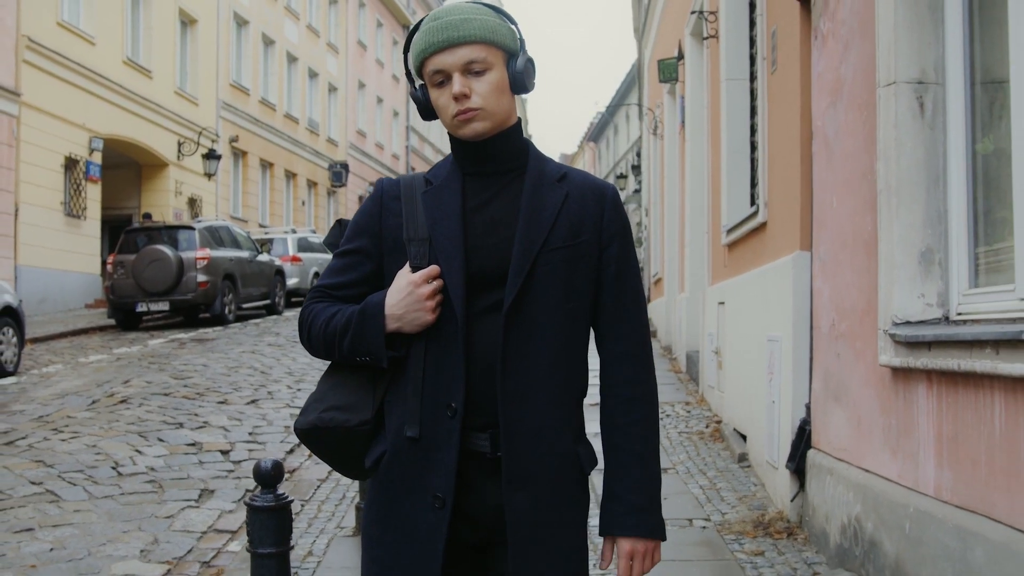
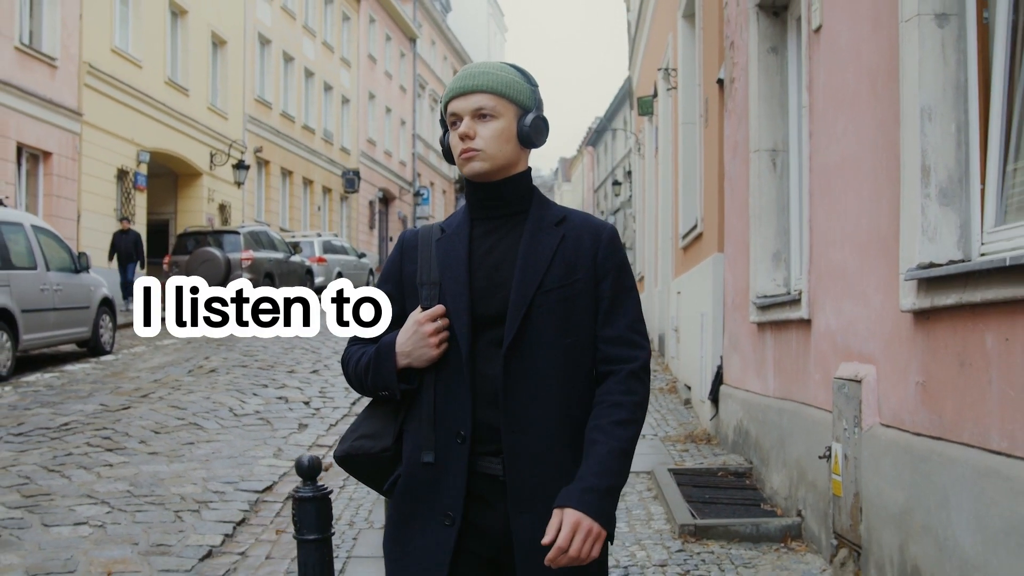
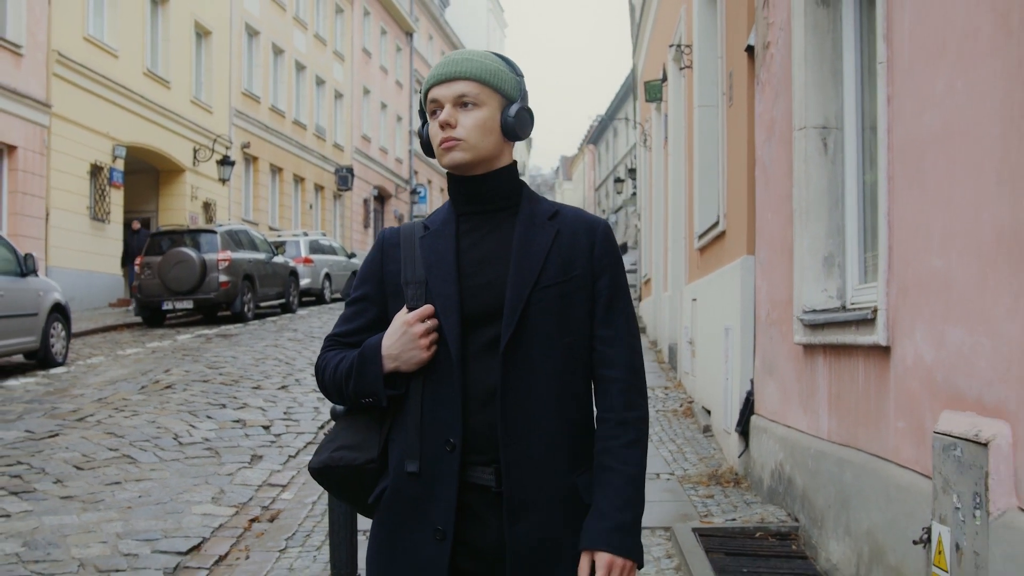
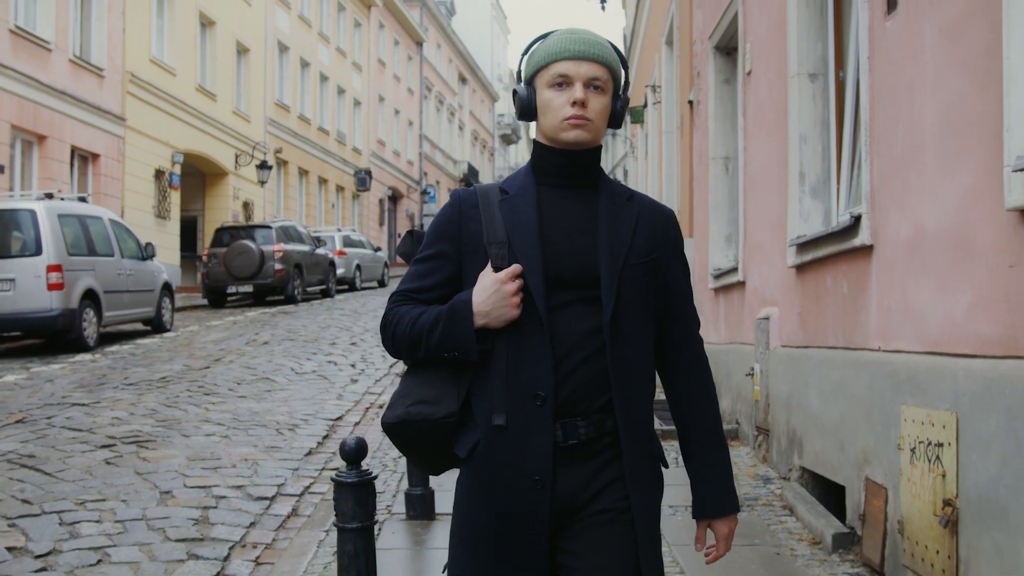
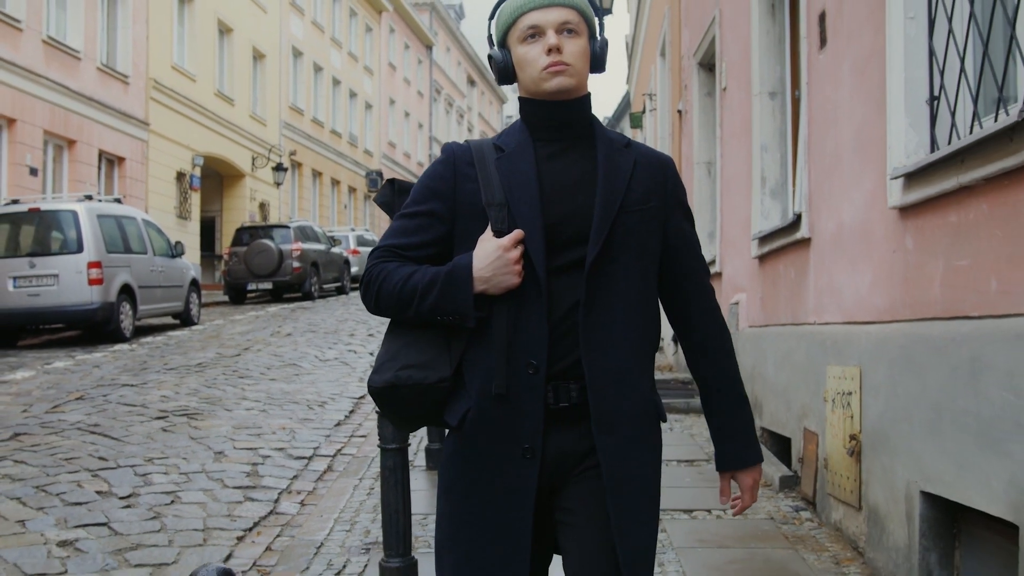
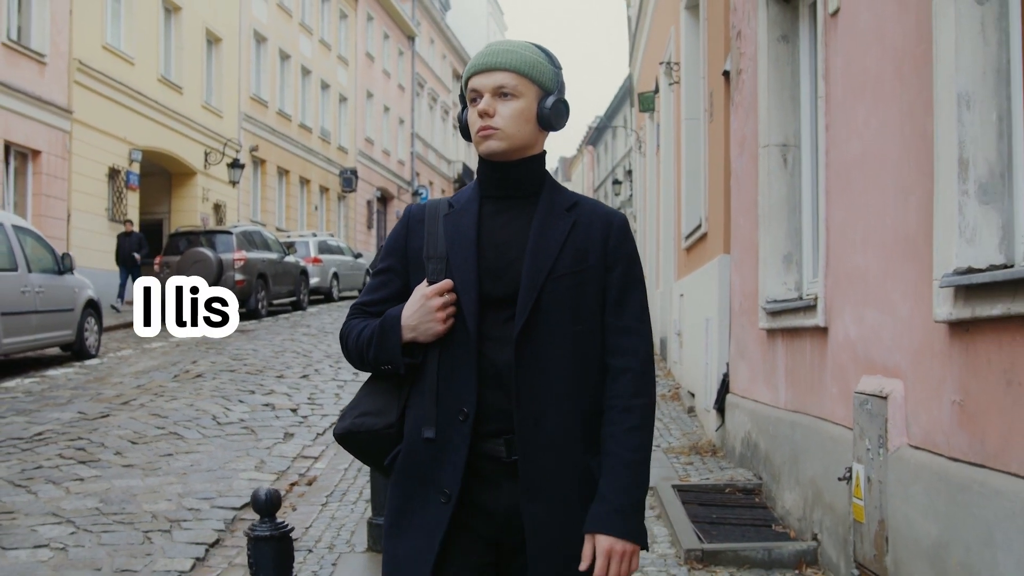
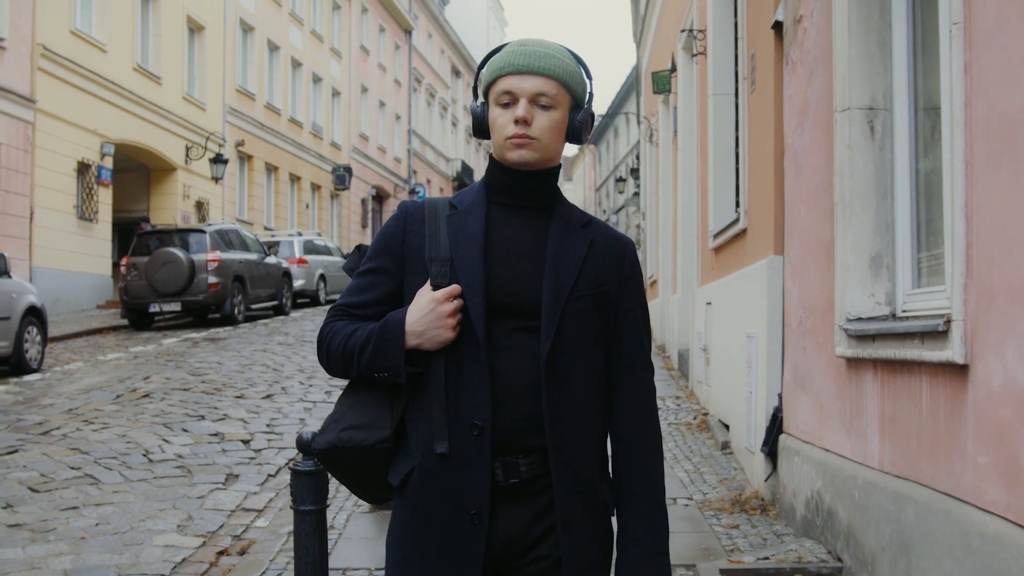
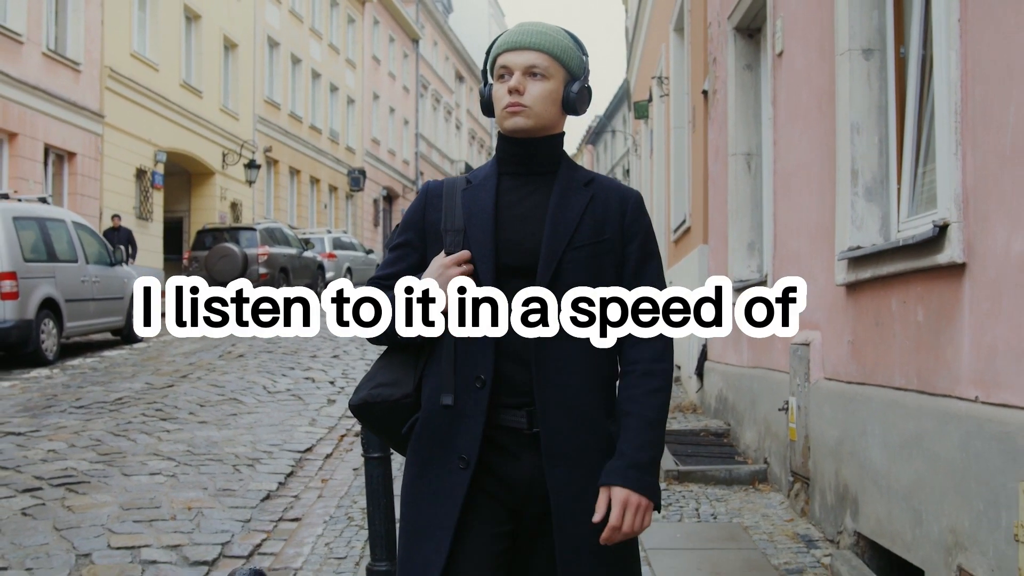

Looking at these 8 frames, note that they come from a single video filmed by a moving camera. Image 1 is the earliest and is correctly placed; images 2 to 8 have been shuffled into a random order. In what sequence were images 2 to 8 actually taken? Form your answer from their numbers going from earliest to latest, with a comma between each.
7, 3, 6, 2, 8, 4, 5
